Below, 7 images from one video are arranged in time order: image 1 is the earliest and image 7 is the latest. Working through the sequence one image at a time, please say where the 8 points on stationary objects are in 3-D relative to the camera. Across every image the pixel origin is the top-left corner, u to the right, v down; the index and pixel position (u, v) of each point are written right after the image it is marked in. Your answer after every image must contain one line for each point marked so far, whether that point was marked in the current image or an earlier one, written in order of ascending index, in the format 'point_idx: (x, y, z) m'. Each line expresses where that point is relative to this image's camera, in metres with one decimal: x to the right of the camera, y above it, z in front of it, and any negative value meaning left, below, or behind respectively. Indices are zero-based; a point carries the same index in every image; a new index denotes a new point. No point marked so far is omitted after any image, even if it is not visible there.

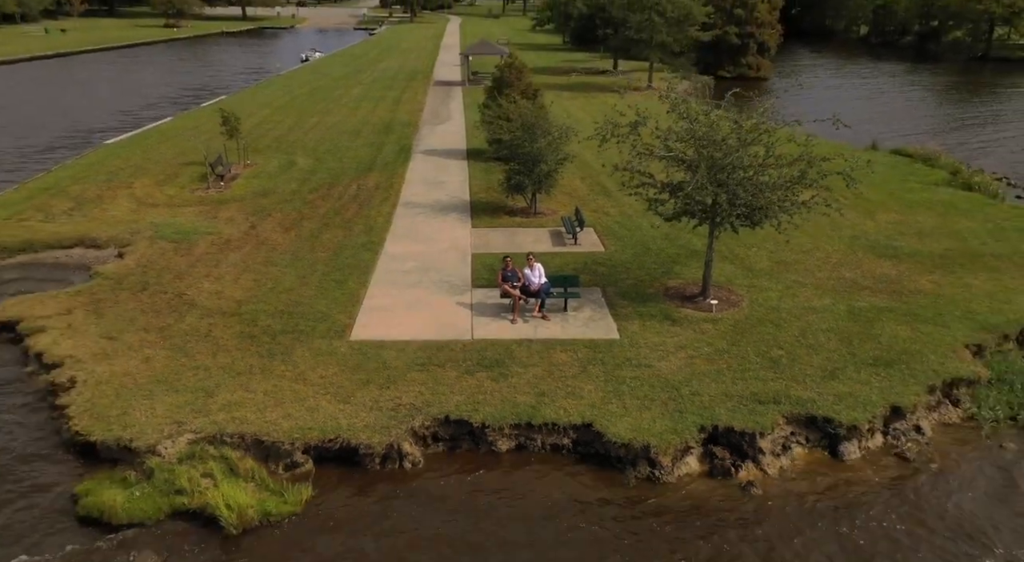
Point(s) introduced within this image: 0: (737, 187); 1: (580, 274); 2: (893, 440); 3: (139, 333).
0: (+3.4, +1.4, +11.5) m
1: (+1.2, +0.1, +13.3) m
2: (+4.6, -1.9, +9.0) m
3: (-5.6, -0.8, +11.4) m
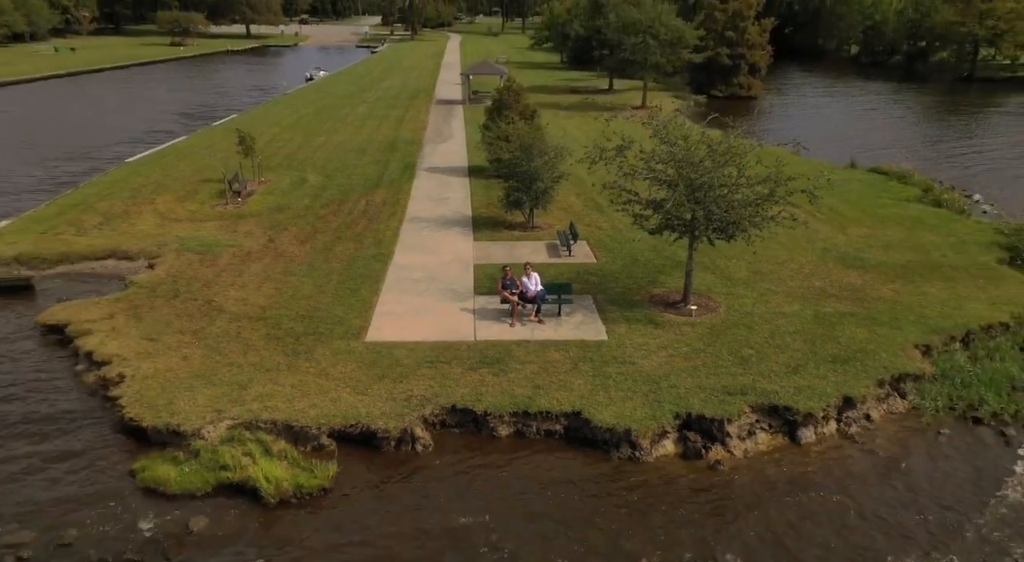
0: (+3.4, +1.3, +12.8) m
1: (+1.2, 0.0, +14.6) m
2: (+4.6, -2.0, +10.3) m
3: (-5.6, -0.9, +12.7) m
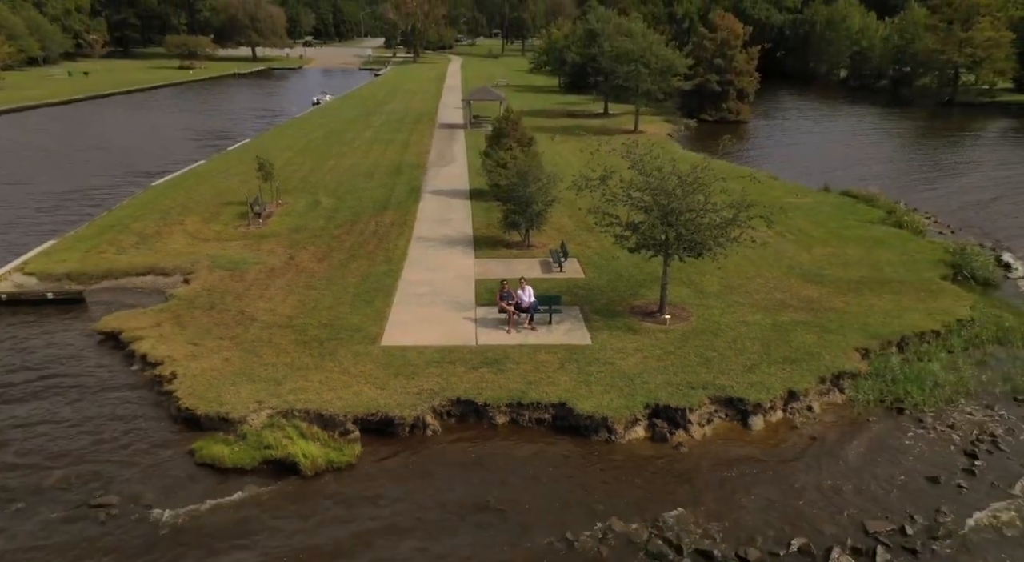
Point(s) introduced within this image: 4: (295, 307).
0: (+3.3, +1.0, +14.8) m
1: (+1.2, -0.3, +16.5) m
2: (+4.5, -2.2, +12.2) m
3: (-5.7, -1.1, +14.6) m
4: (-4.7, -0.6, +16.3) m
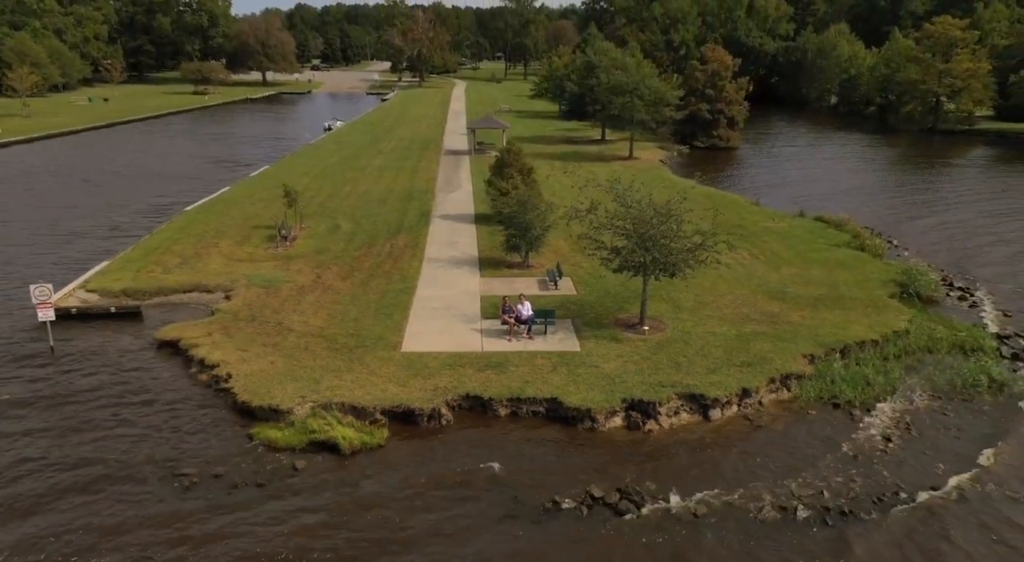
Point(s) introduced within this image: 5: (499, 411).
0: (+3.3, +0.7, +17.3) m
1: (+1.2, -0.7, +19.0) m
2: (+4.5, -2.5, +14.6) m
3: (-5.7, -1.5, +17.1) m
4: (-4.7, -1.0, +18.8) m
5: (-0.2, -2.5, +14.6) m
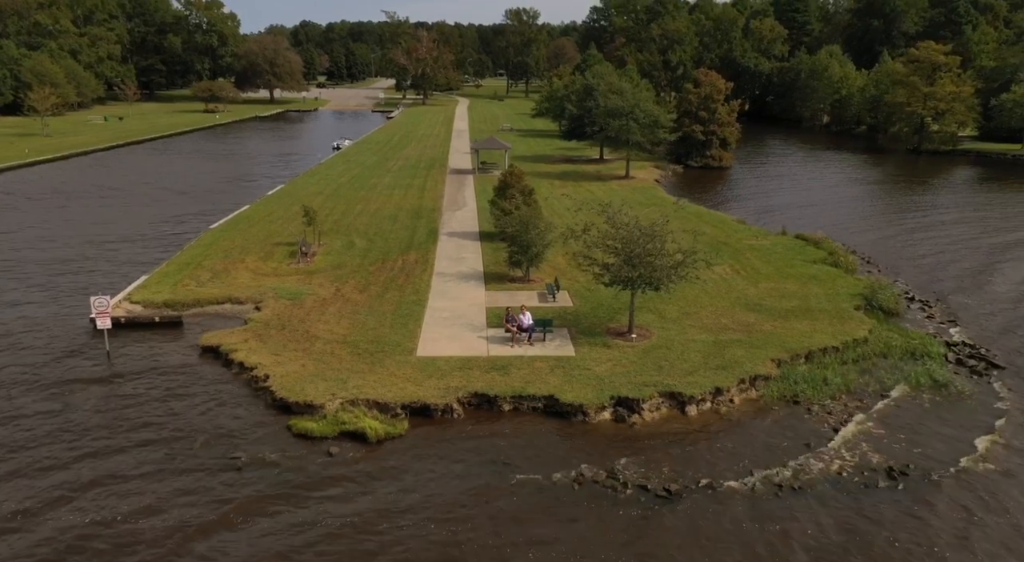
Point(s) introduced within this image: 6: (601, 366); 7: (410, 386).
0: (+3.4, +0.3, +19.6) m
1: (+1.2, -1.1, +21.2) m
2: (+4.5, -2.8, +16.8) m
3: (-5.6, -1.8, +19.3) m
4: (-4.6, -1.3, +21.1) m
5: (-0.2, -2.8, +16.7) m
6: (+2.1, -2.0, +18.2) m
7: (-2.3, -2.4, +17.3) m
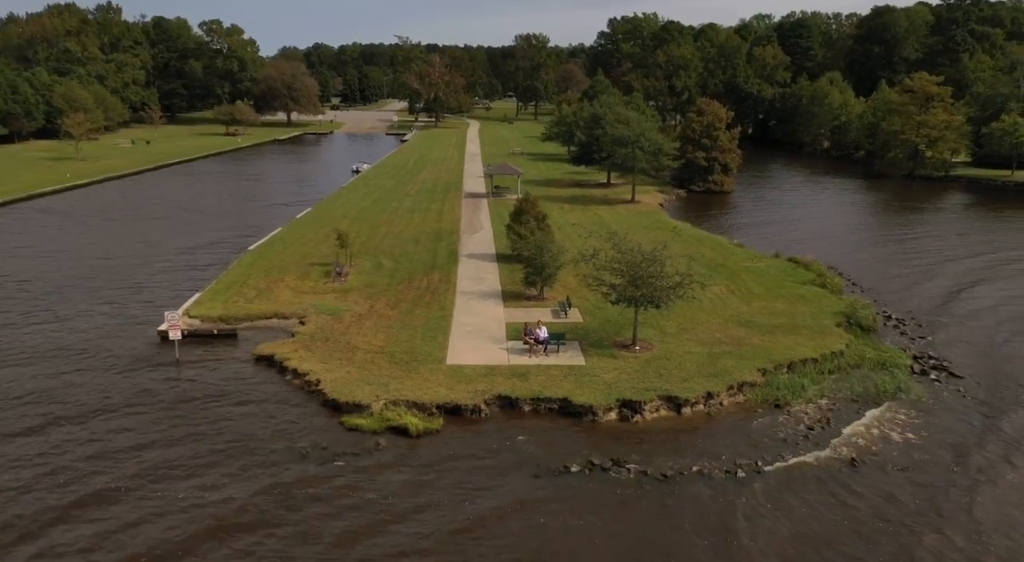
0: (+3.9, -0.2, +22.3) m
1: (+1.8, -1.7, +23.9) m
2: (+5.0, -3.2, +19.4) m
3: (-5.1, -2.3, +22.1) m
4: (-4.1, -1.9, +23.8) m
5: (+0.3, -3.3, +19.4) m
6: (+2.7, -2.6, +20.9) m
7: (-1.8, -2.9, +20.0) m
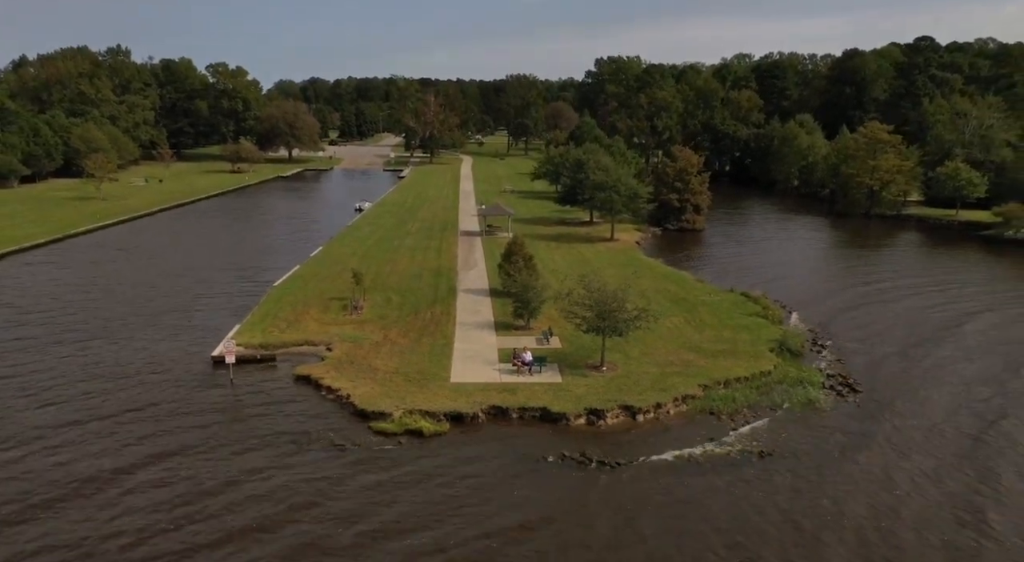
0: (+3.6, -1.5, +27.7) m
1: (+1.4, -3.0, +29.3) m
2: (+4.7, -4.4, +24.7) m
3: (-5.4, -3.6, +27.3) m
4: (-4.4, -3.2, +29.1) m
5: (0.0, -4.4, +24.7) m
6: (+2.3, -3.7, +26.2) m
7: (-2.1, -4.0, +25.2) m
